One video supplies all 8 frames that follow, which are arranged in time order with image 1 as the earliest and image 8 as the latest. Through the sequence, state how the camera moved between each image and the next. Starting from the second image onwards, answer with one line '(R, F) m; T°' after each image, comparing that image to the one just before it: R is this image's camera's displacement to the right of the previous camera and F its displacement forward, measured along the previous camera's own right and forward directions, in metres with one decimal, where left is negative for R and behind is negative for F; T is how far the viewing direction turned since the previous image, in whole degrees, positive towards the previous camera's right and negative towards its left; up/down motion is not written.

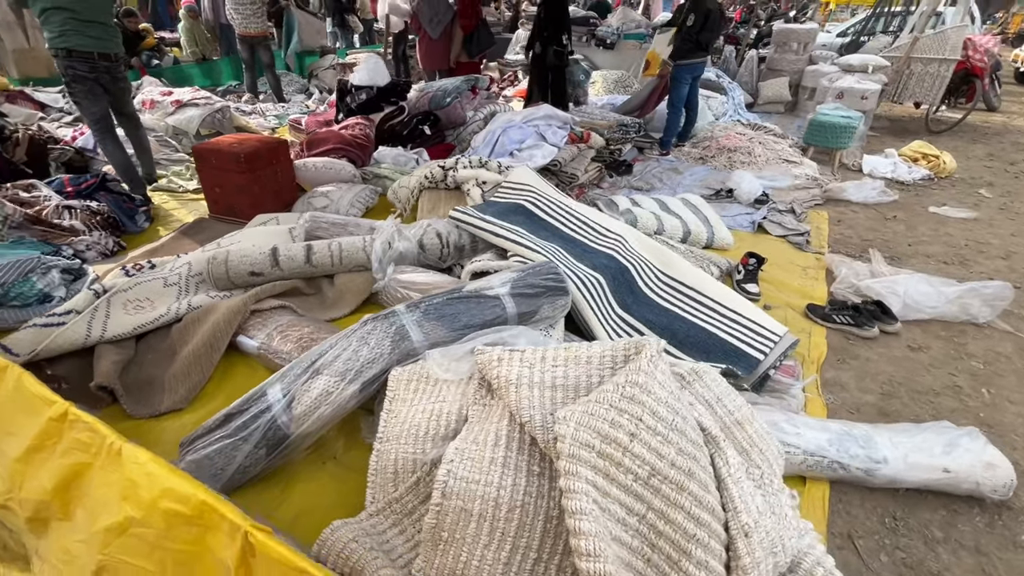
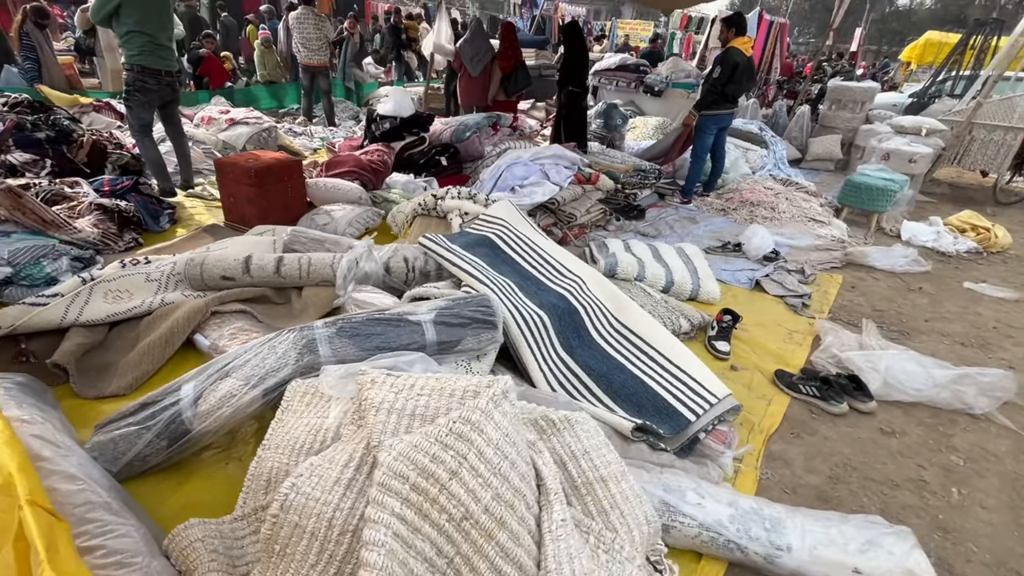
(+0.5, 0.0) m; -6°
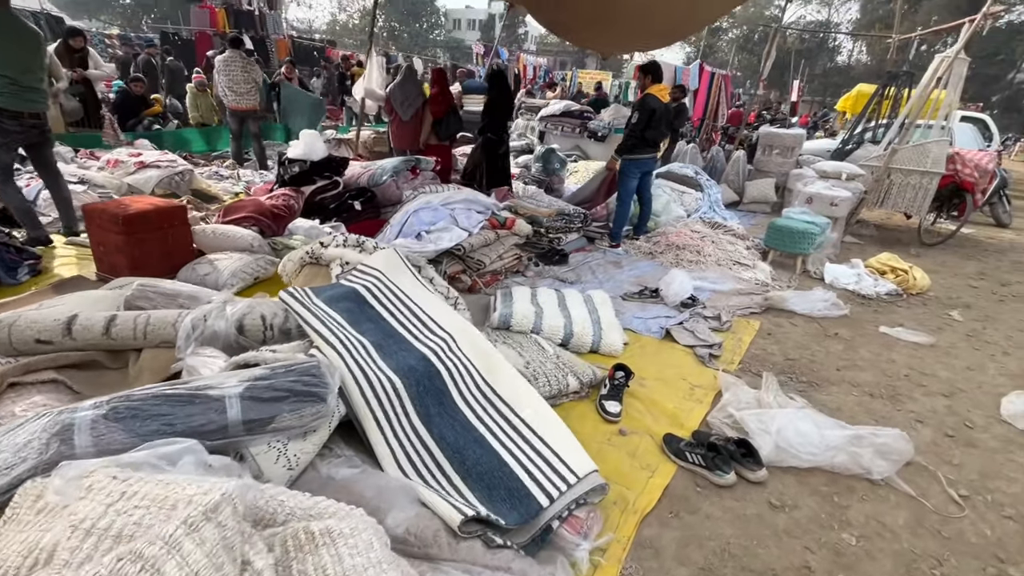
(+0.5, +0.2) m; +3°
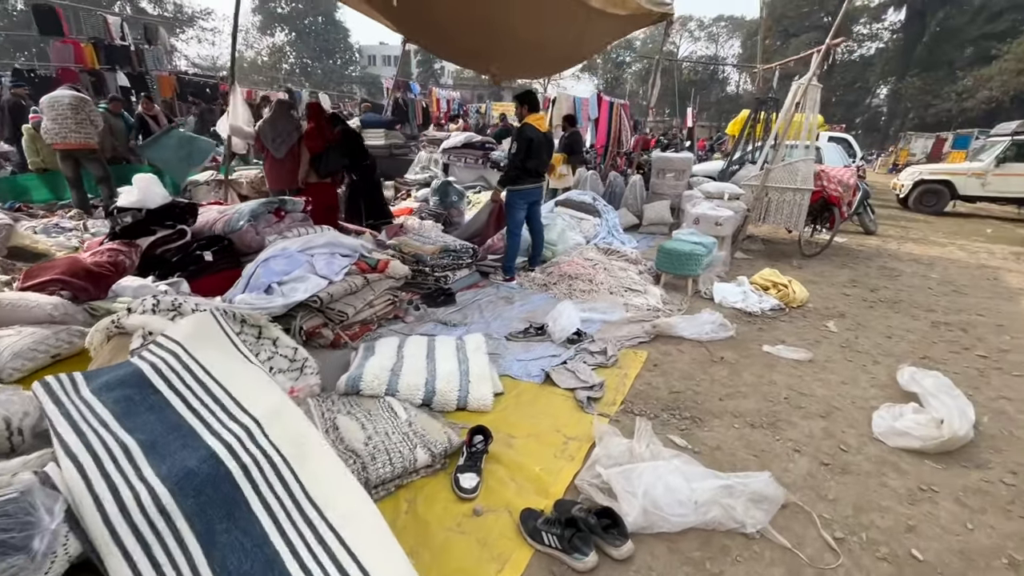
(+0.4, +0.3) m; +8°
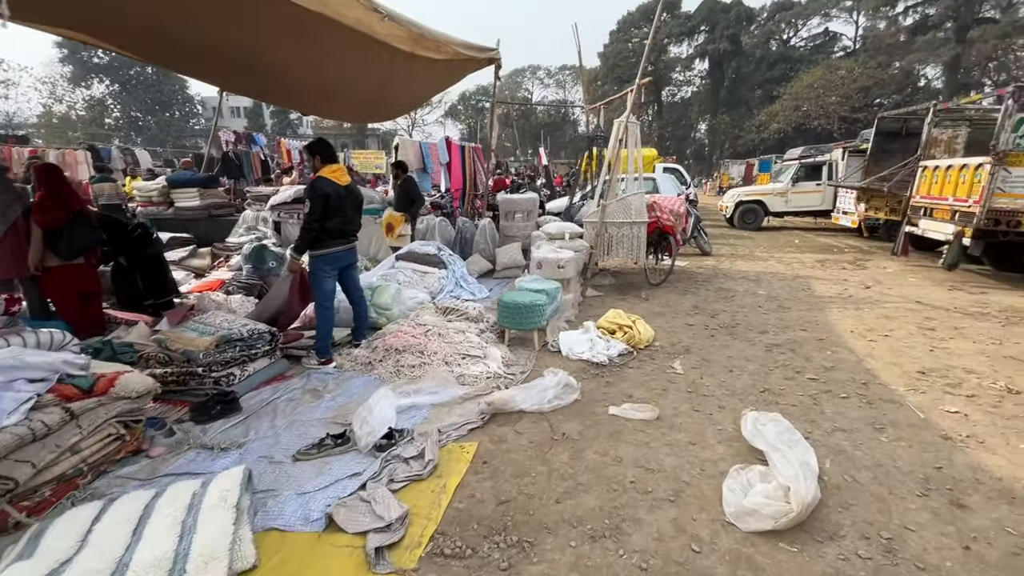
(+0.6, +0.5) m; +14°
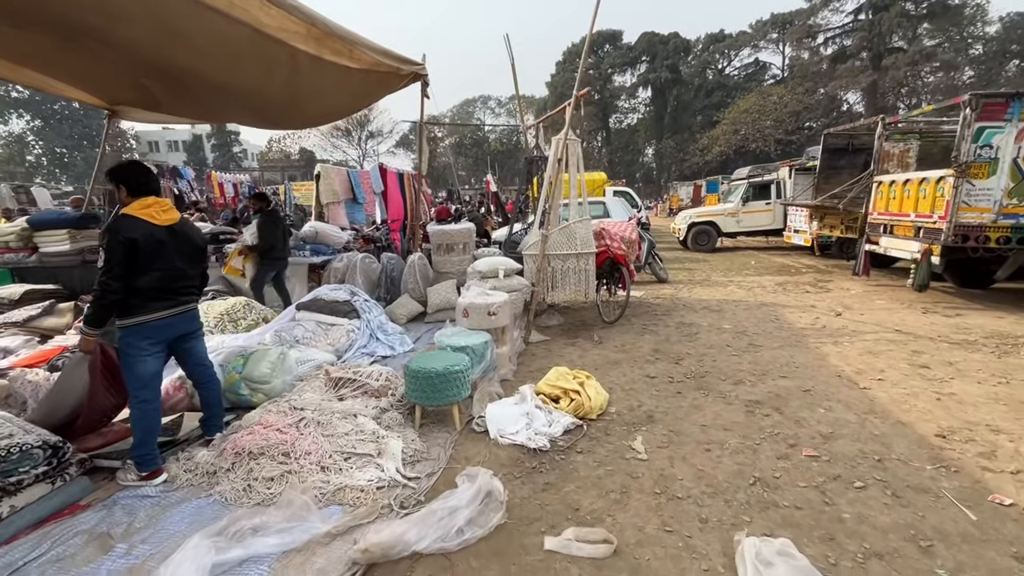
(+0.4, +0.9) m; +5°
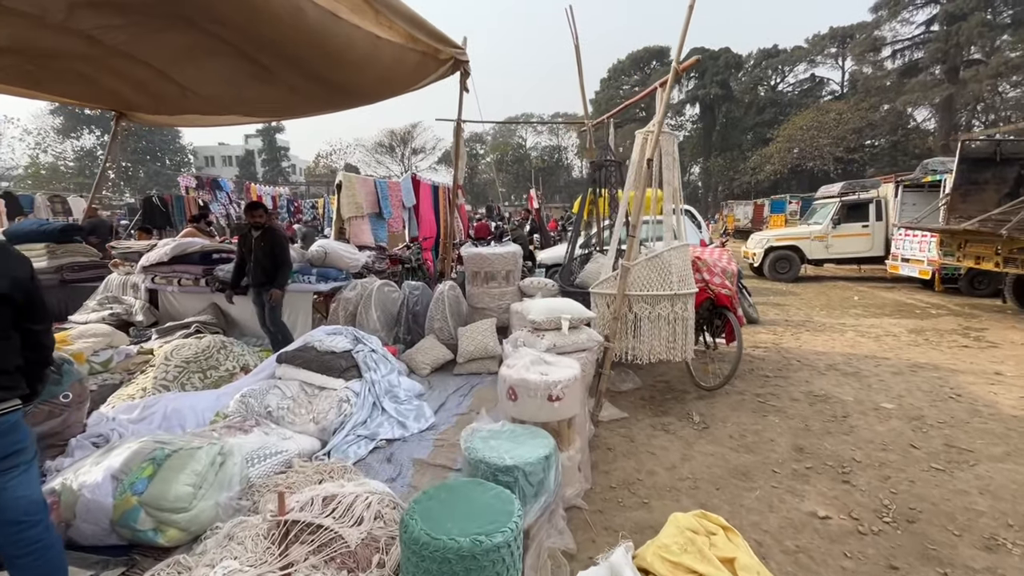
(-0.2, +1.5) m; -4°
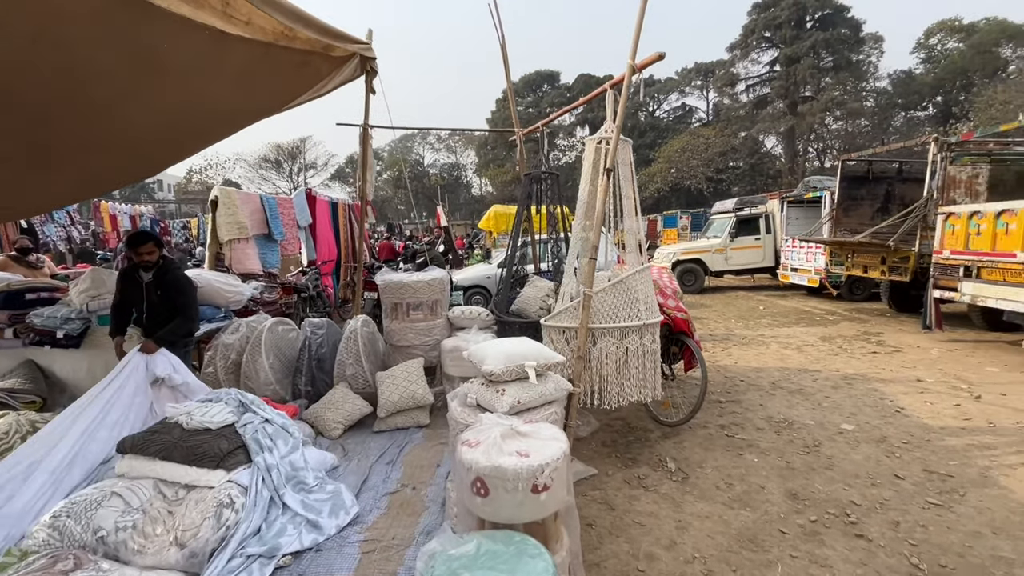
(-0.2, +0.7) m; +12°
